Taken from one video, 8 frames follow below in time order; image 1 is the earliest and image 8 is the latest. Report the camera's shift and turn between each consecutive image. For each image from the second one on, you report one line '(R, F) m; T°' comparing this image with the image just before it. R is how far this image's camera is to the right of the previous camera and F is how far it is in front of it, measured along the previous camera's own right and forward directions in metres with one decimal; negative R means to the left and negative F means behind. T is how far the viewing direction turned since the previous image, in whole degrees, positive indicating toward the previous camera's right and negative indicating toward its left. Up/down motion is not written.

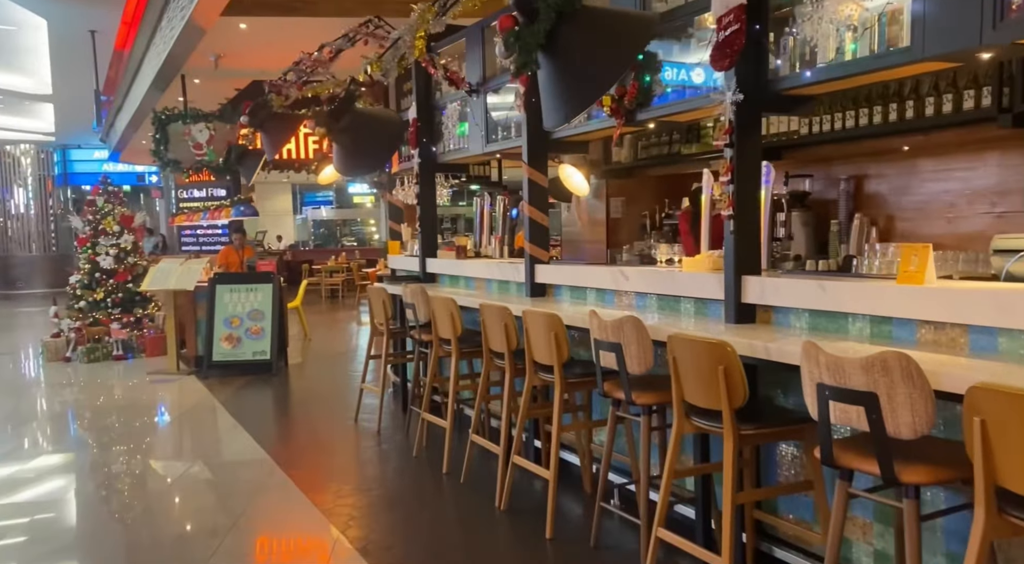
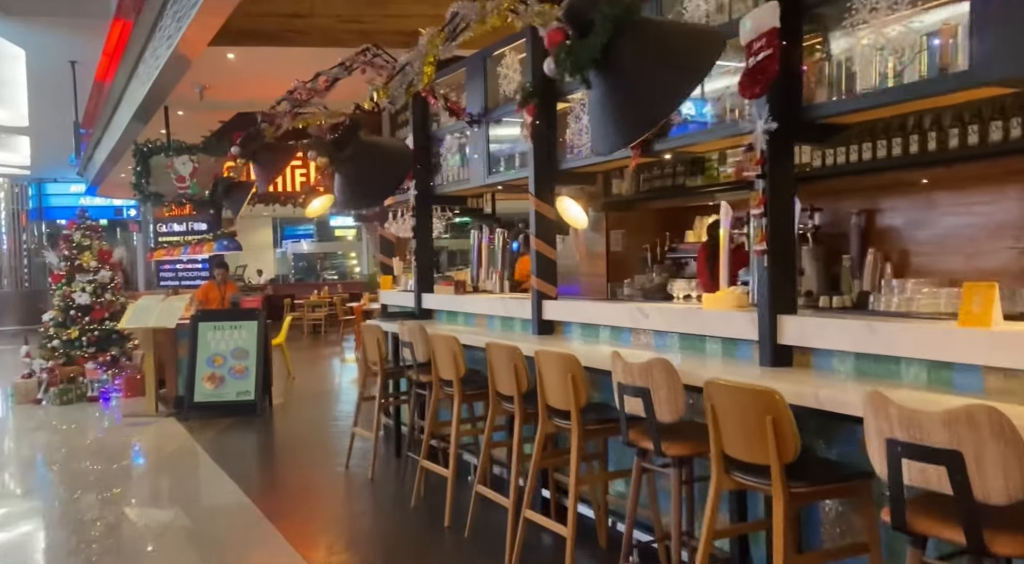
(-0.1, +0.2) m; +1°
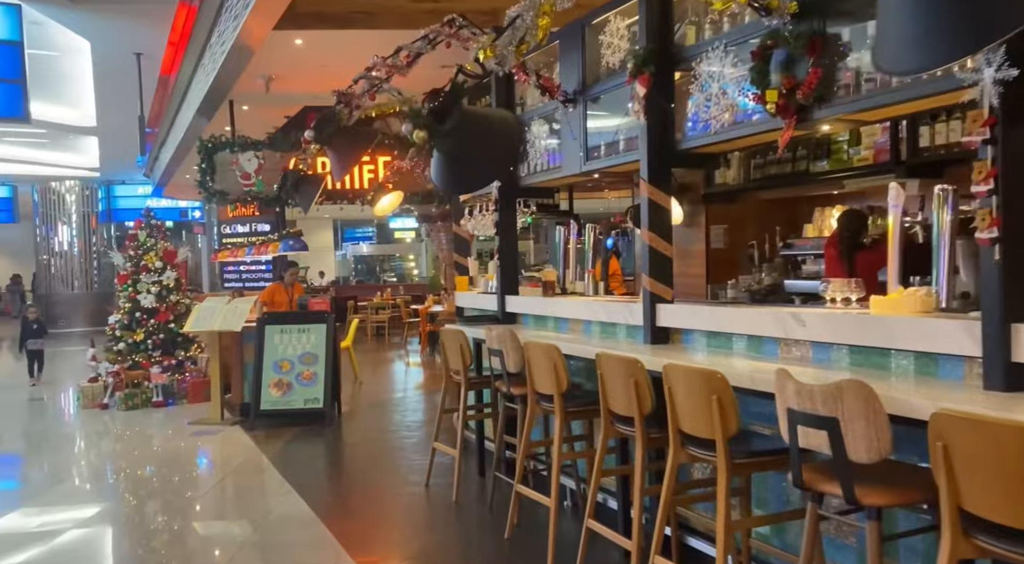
(-0.2, +0.6) m; -4°
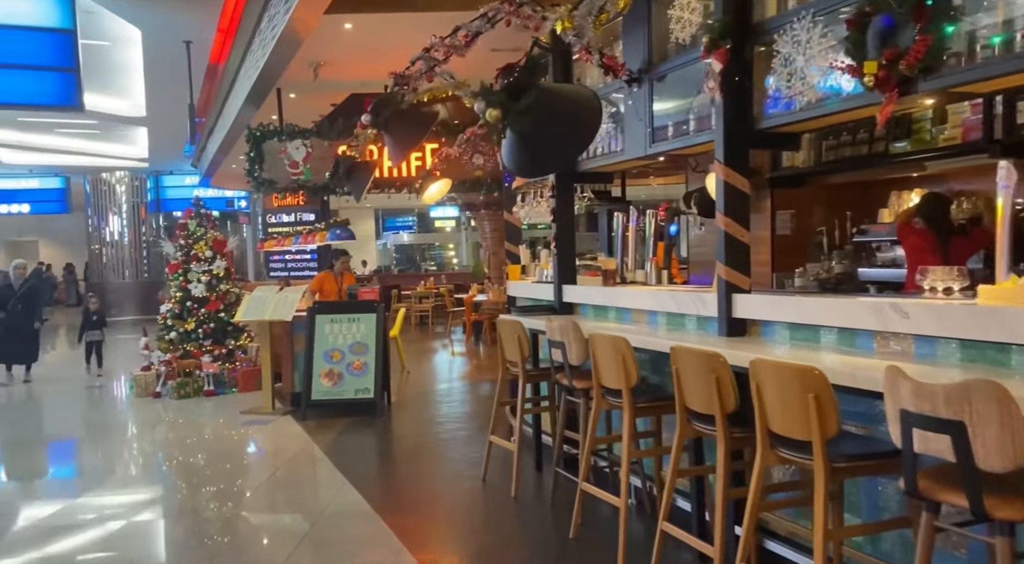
(-0.1, +0.2) m; -3°
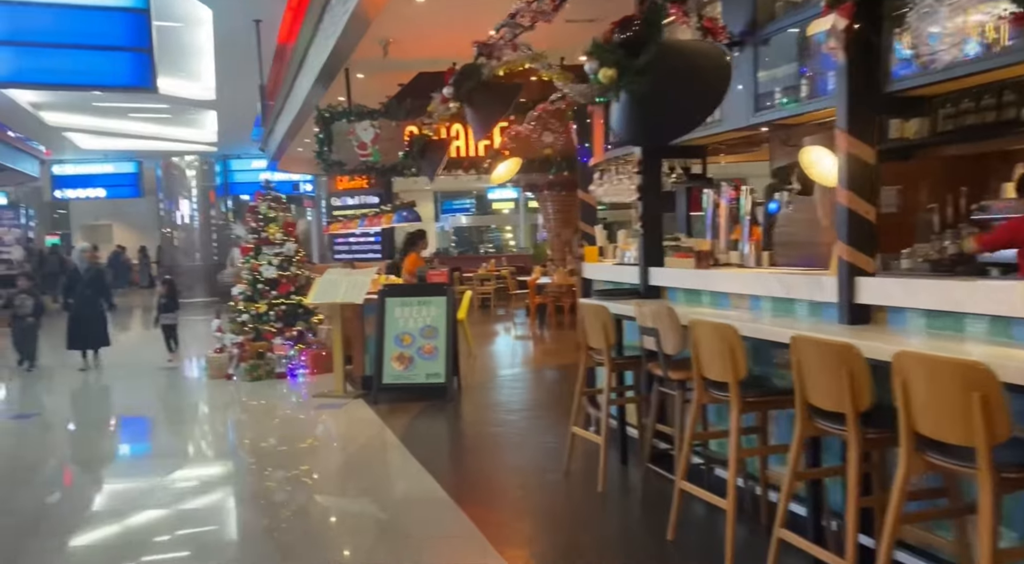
(-0.1, +0.3) m; -4°
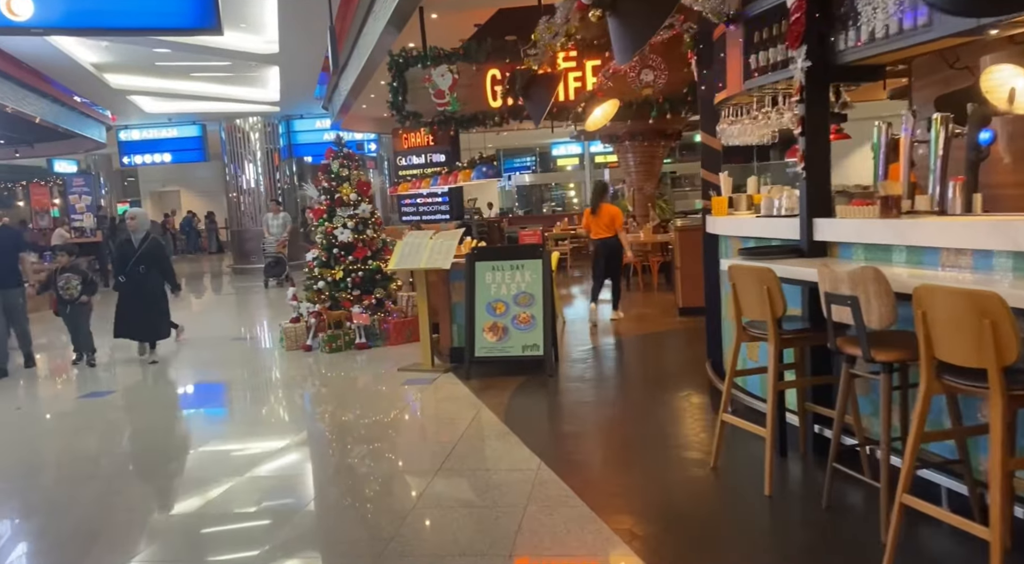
(-0.4, +0.8) m; -4°
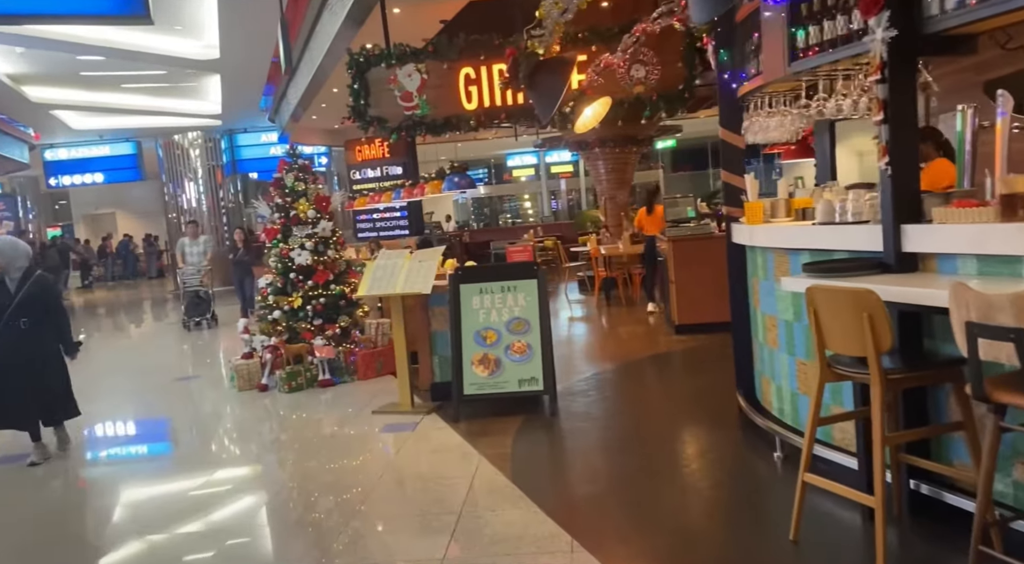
(-0.3, +0.9) m; +3°
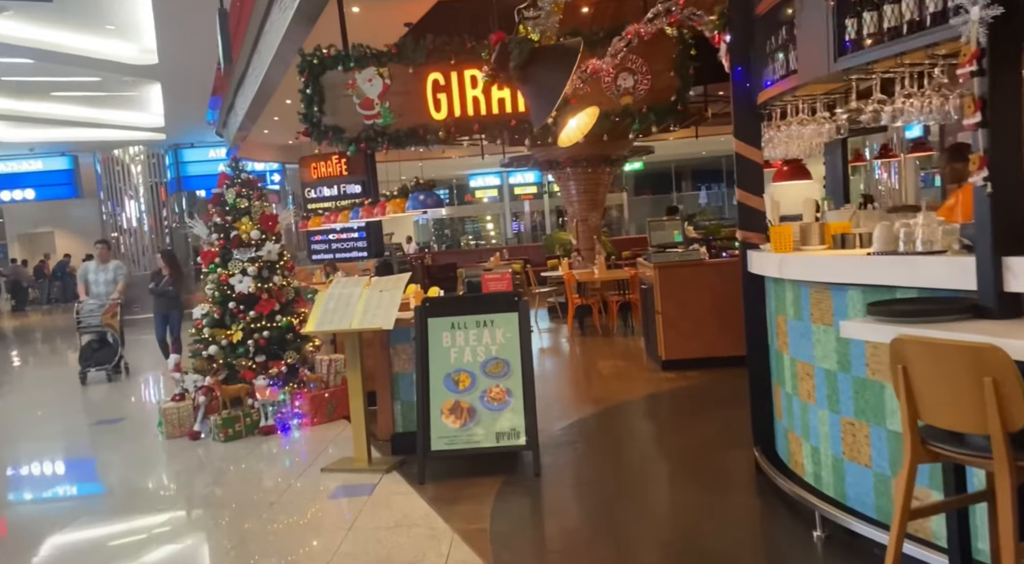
(-0.1, +0.8) m; +3°
